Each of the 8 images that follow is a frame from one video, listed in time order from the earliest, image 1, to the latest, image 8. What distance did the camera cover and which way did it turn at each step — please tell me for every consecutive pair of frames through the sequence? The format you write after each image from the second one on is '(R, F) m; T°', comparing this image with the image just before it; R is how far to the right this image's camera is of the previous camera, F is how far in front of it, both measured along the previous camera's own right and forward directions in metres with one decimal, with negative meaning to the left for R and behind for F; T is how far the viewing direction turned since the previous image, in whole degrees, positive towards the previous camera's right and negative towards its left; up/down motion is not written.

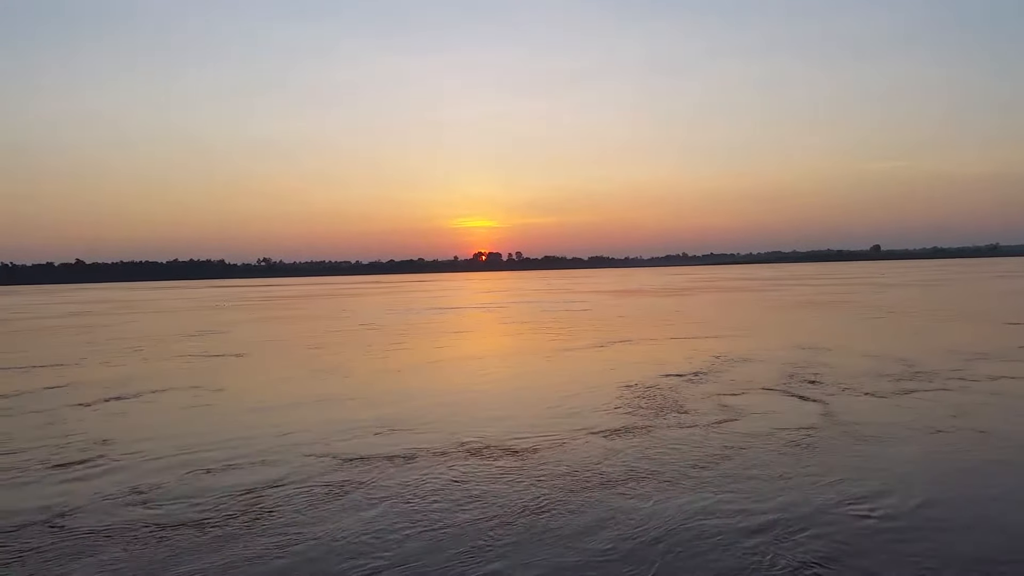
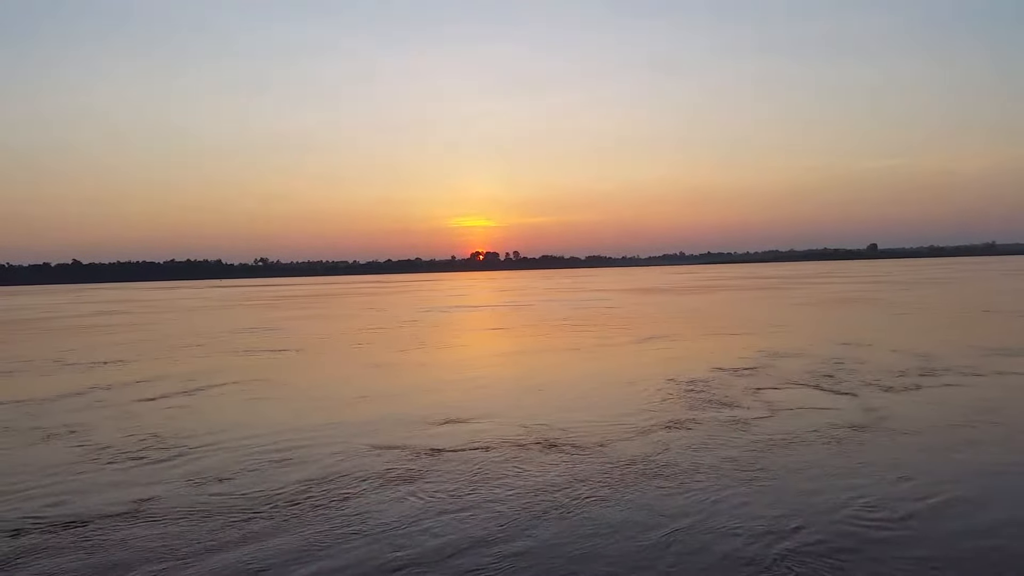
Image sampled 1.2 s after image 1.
(-0.6, -0.3) m; 0°
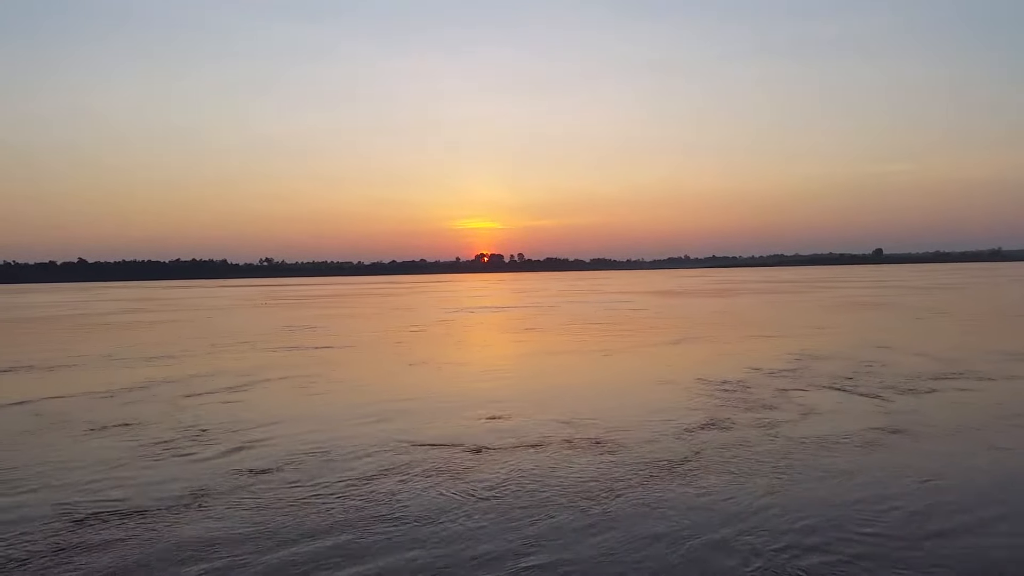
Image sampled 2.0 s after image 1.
(-0.4, -0.2) m; 0°
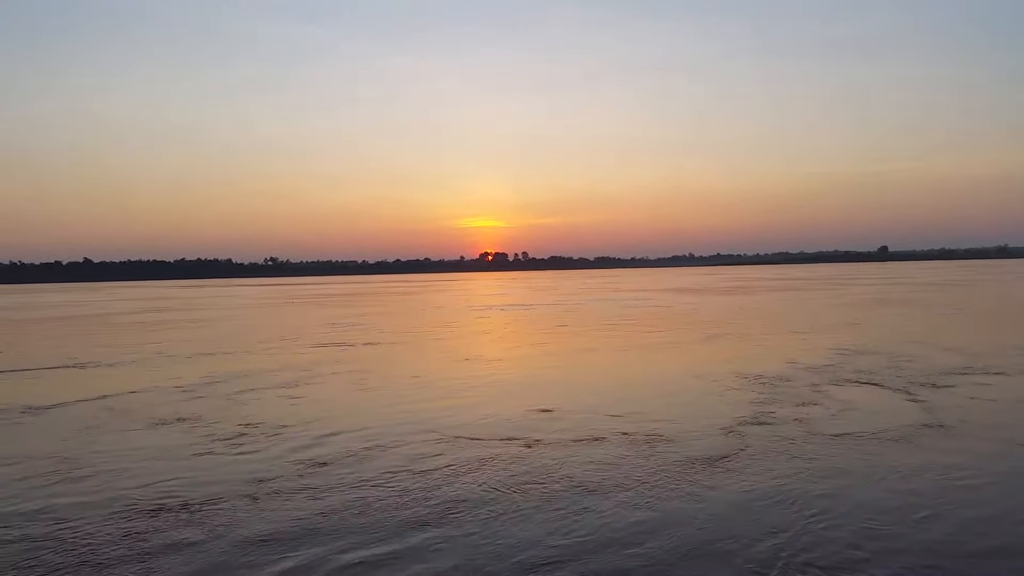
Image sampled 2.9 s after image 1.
(-0.5, -0.2) m; 0°
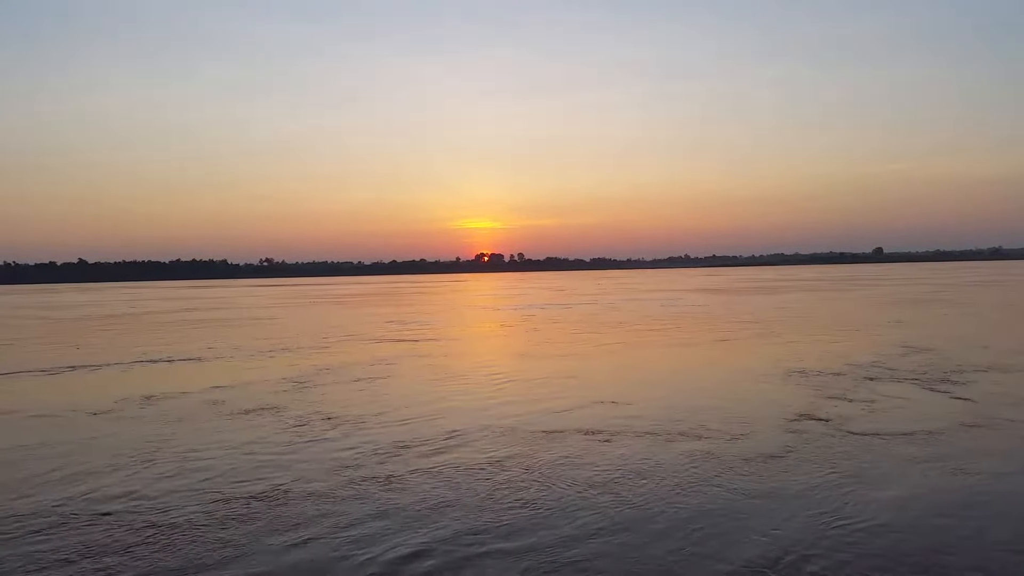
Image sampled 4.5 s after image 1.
(-0.9, -0.3) m; +1°
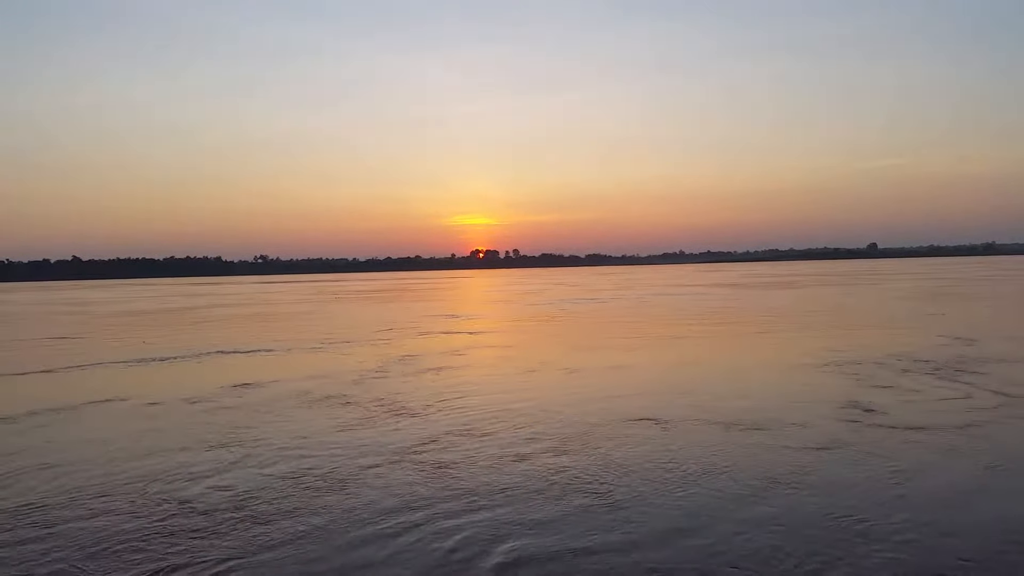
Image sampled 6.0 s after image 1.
(-1.0, -0.6) m; +1°
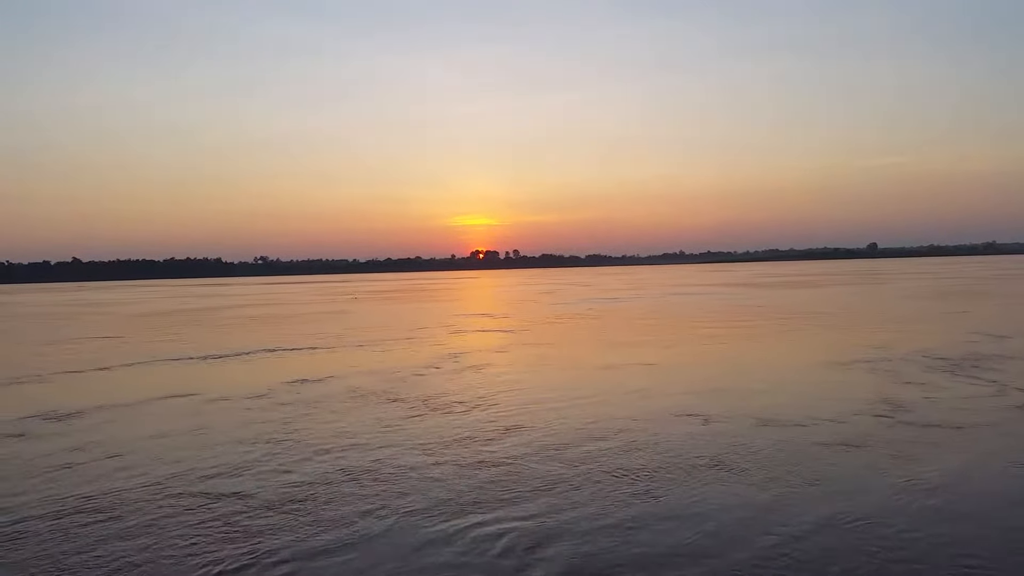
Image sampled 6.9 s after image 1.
(-0.8, -0.3) m; 0°
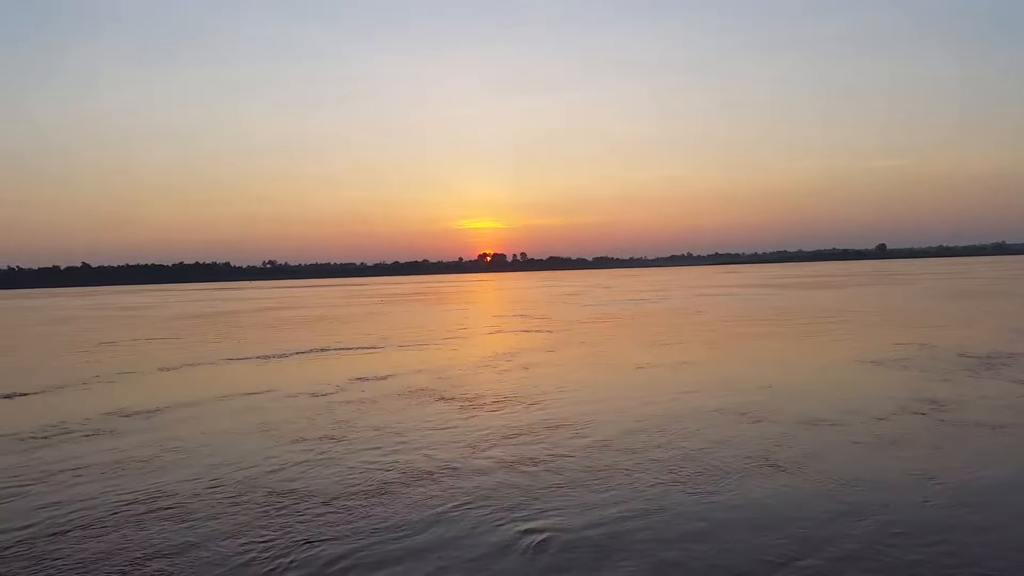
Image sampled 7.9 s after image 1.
(-0.8, -0.2) m; 0°
